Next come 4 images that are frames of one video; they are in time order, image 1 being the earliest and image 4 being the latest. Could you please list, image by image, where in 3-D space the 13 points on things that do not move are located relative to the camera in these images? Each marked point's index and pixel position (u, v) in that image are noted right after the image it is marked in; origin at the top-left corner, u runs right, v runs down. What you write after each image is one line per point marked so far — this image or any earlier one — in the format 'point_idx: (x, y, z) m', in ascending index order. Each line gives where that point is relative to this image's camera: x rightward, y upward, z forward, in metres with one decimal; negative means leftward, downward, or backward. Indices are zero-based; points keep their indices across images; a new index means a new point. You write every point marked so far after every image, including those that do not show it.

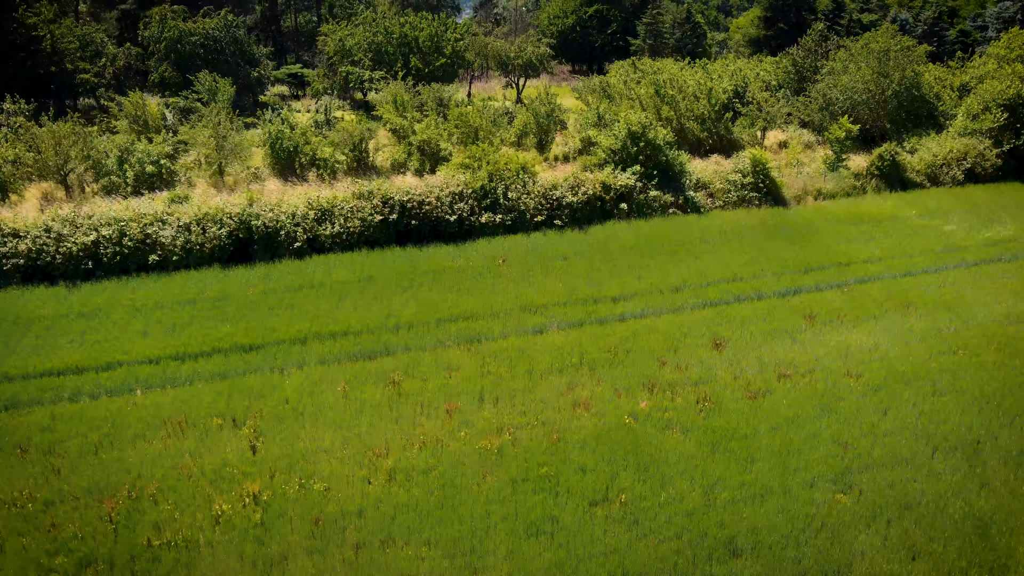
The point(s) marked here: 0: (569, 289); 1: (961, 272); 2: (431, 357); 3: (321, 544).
0: (+1.0, 0.0, +14.6) m
1: (+8.7, +0.3, +15.6) m
2: (-1.2, -1.0, +12.1) m
3: (-1.9, -2.6, +8.2) m
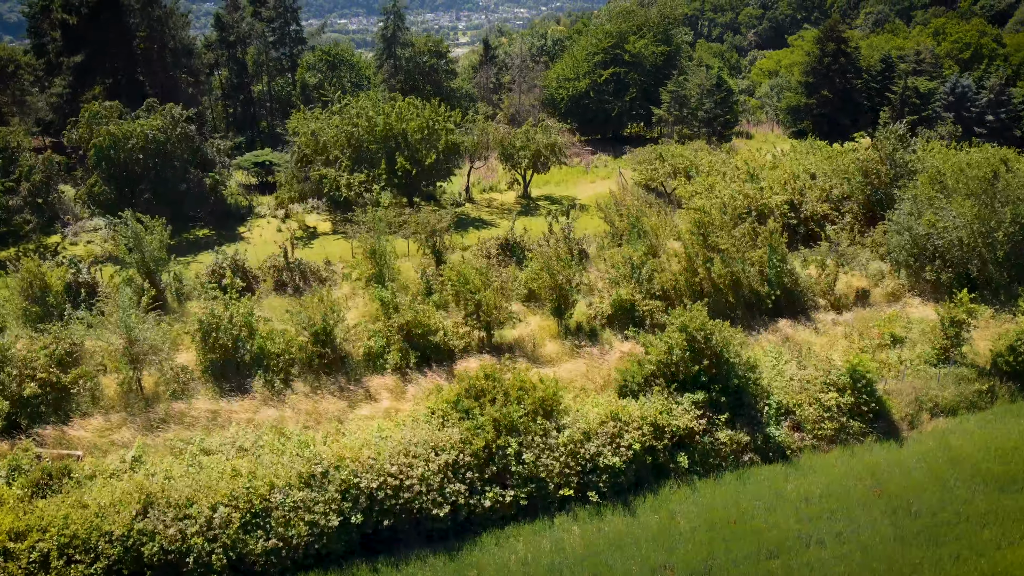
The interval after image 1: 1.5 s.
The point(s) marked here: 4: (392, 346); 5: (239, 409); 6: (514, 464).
0: (+1.3, -4.8, +9.3) m
1: (+9.0, -4.5, +10.4) m
2: (-0.9, -5.8, +6.8) m
3: (-1.6, -7.4, +2.9) m
4: (-2.5, -1.2, +16.8) m
5: (-5.1, -2.2, +15.1) m
6: (0.0, -2.8, +12.7) m
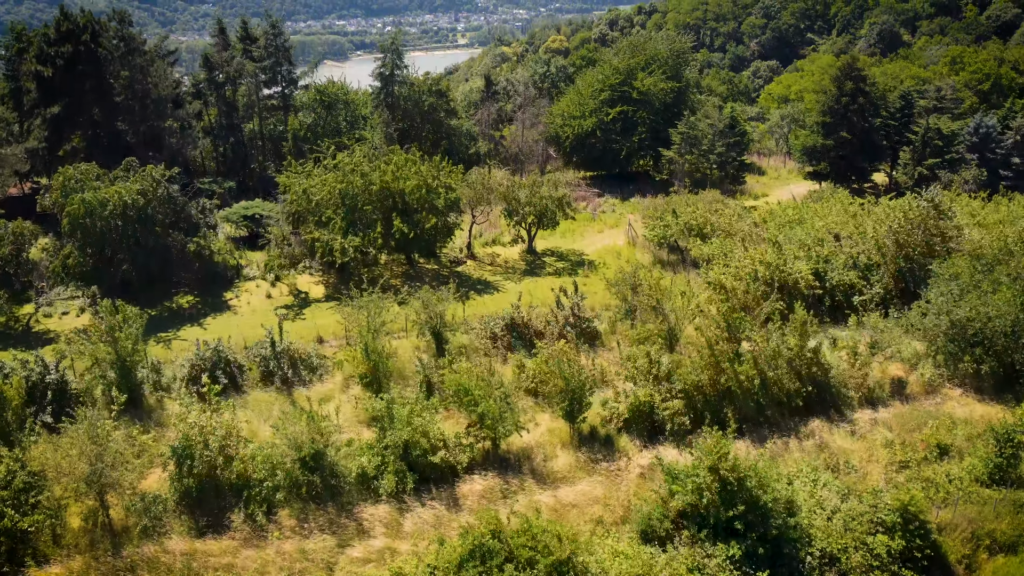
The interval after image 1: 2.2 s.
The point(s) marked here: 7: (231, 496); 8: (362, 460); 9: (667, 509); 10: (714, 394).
0: (+1.5, -6.9, +7.7) m
1: (+9.1, -6.6, +8.8) m
2: (-0.8, -8.0, +5.2) m
3: (-1.5, -9.5, +1.3) m
4: (-2.3, -3.3, +15.2) m
5: (-4.9, -4.4, +13.5) m
6: (+0.2, -4.9, +11.1) m
7: (-5.1, -3.7, +14.6) m
8: (-2.8, -3.2, +15.3) m
9: (+2.6, -3.6, +13.4) m
10: (+4.4, -2.3, +17.6) m
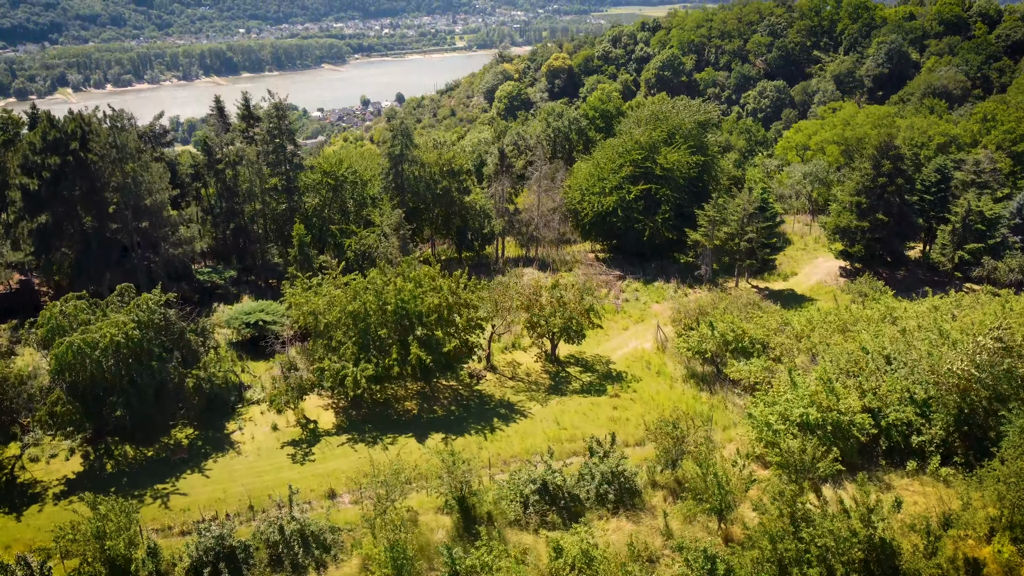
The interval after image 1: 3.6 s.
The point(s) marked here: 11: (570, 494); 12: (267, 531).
0: (+2.3, -10.6, +5.9) m
1: (+9.9, -10.3, +6.9) m
2: (0.0, -11.7, +3.3) m
3: (-0.6, -13.3, -0.6) m
4: (-1.6, -7.0, +13.3) m
5: (-4.1, -8.1, +11.6) m
6: (+1.0, -8.6, +9.2) m
7: (-4.3, -7.5, +12.8) m
8: (-2.1, -6.9, +13.4) m
9: (+3.3, -7.3, +11.6) m
10: (+5.1, -6.0, +15.7) m
11: (+1.3, -4.8, +19.1) m
12: (-5.3, -5.2, +17.5) m
